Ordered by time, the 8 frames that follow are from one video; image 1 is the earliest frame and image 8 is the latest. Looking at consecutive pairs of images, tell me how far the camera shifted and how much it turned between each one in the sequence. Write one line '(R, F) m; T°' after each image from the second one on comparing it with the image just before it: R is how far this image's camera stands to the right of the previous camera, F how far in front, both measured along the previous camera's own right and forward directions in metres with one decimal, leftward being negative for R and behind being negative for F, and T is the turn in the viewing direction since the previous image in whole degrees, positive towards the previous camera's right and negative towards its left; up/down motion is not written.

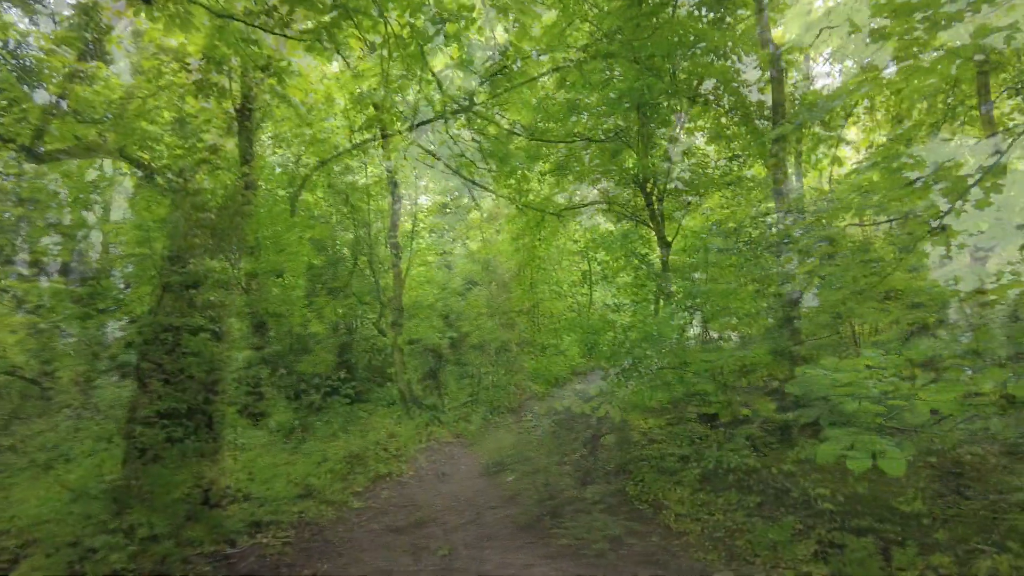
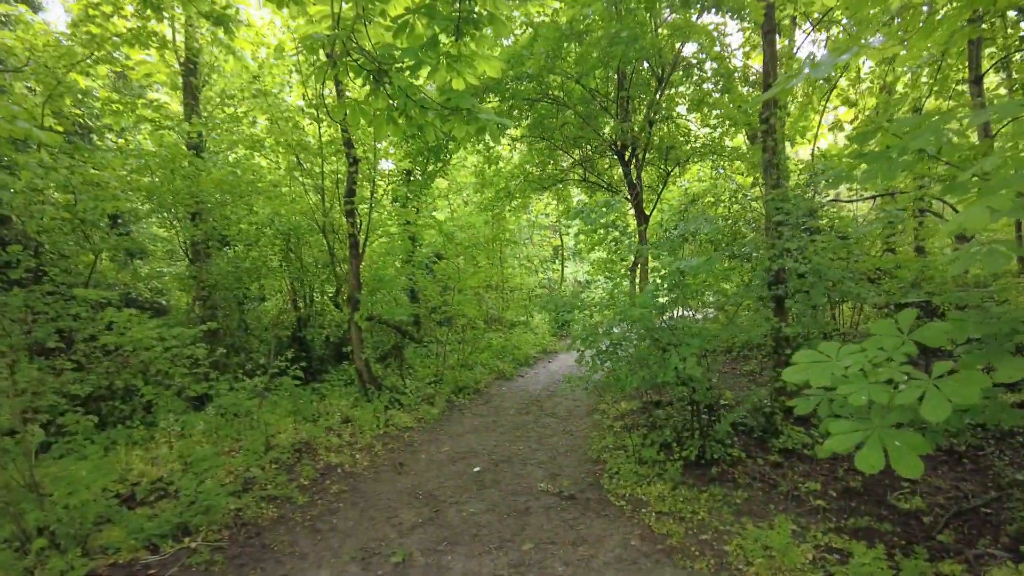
(0.0, +0.5) m; +3°
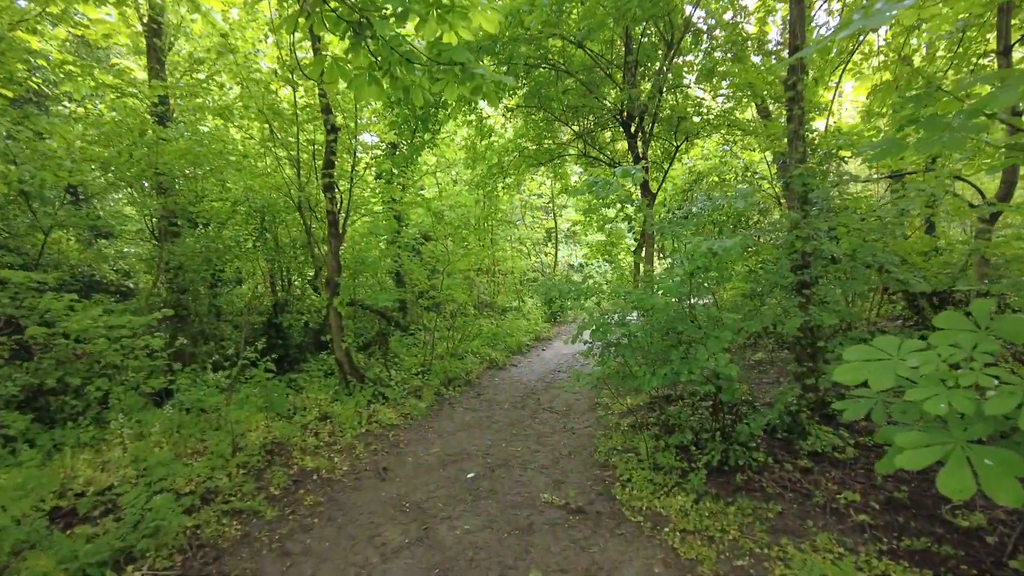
(-0.1, +0.6) m; +1°
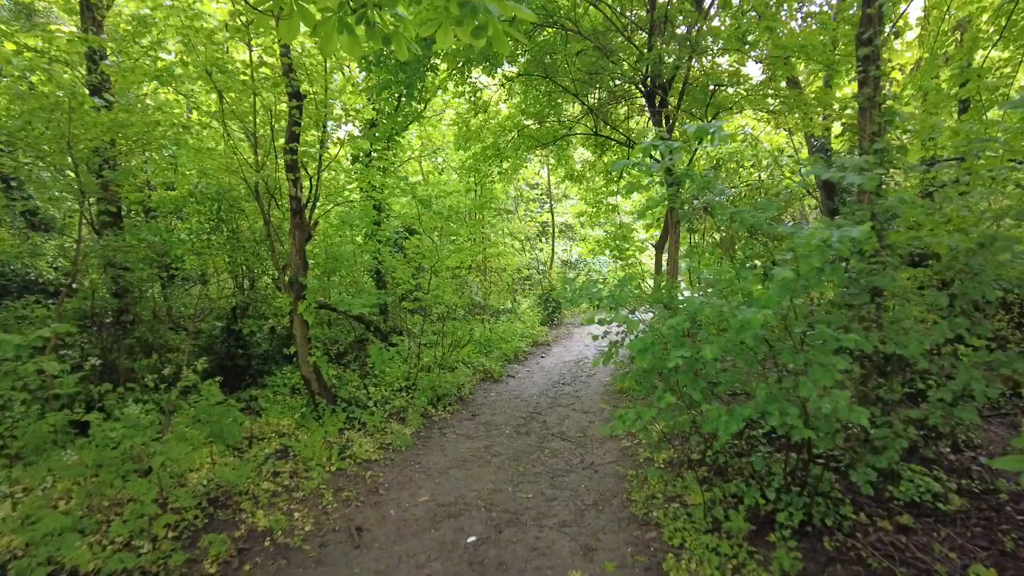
(-0.2, +1.1) m; +2°
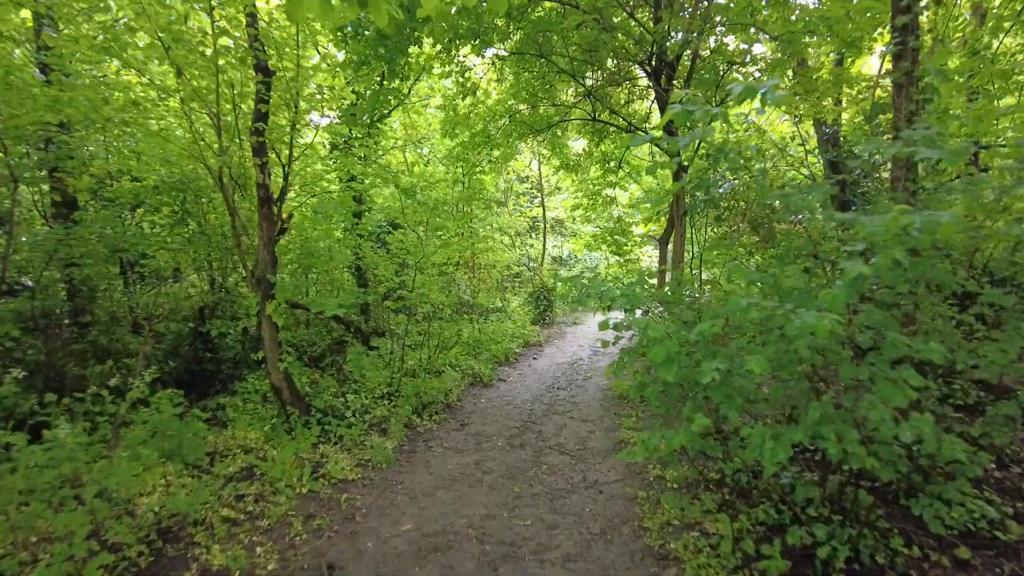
(0.0, +0.5) m; +1°
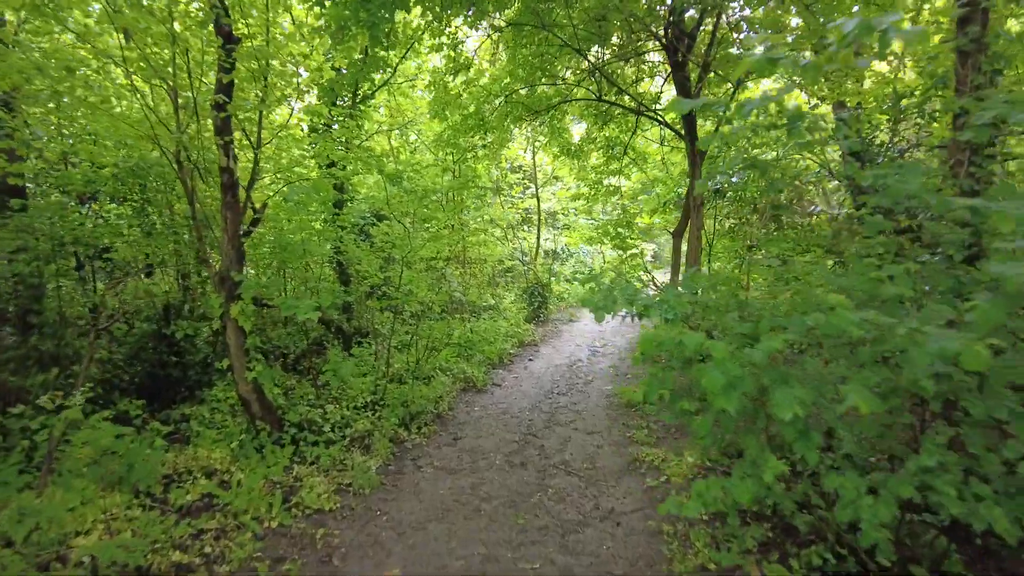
(-0.1, +0.5) m; +1°
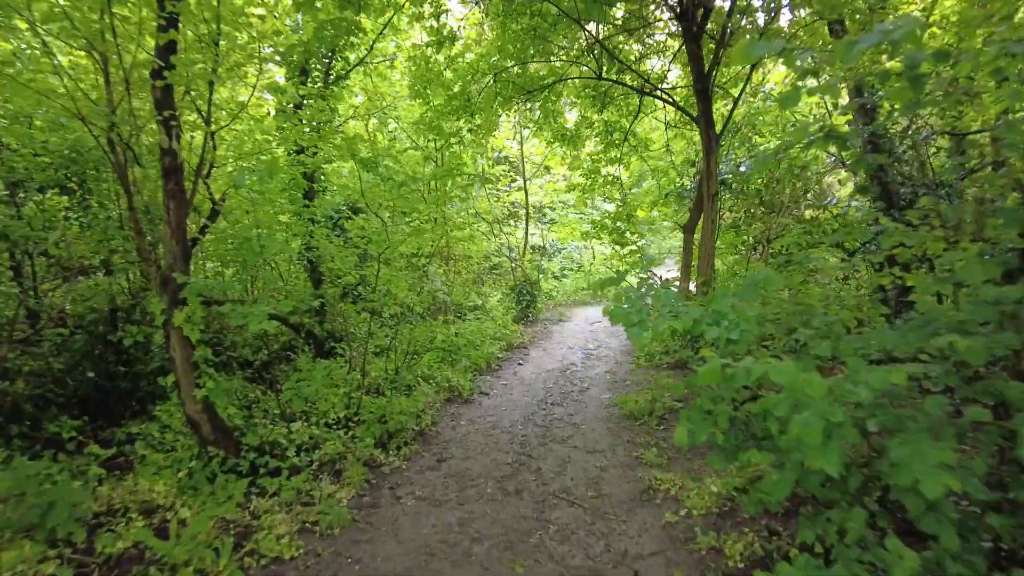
(-0.1, +0.6) m; +2°
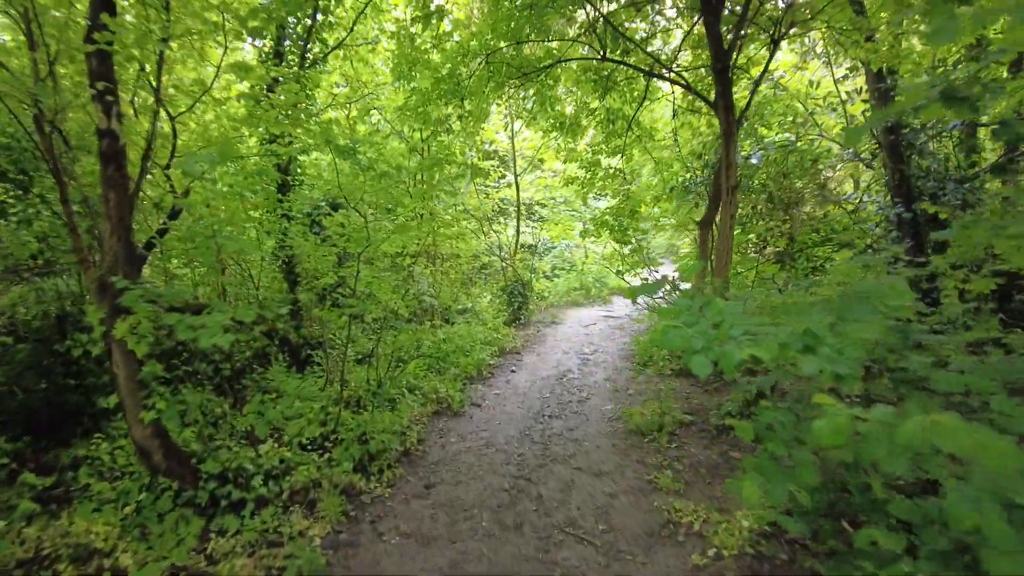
(-0.1, +0.5) m; +1°
